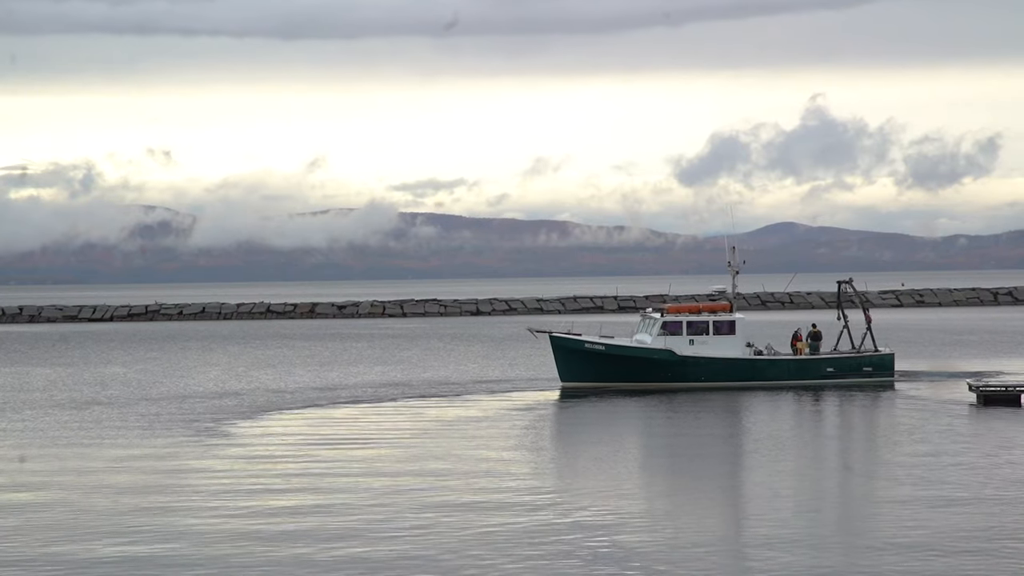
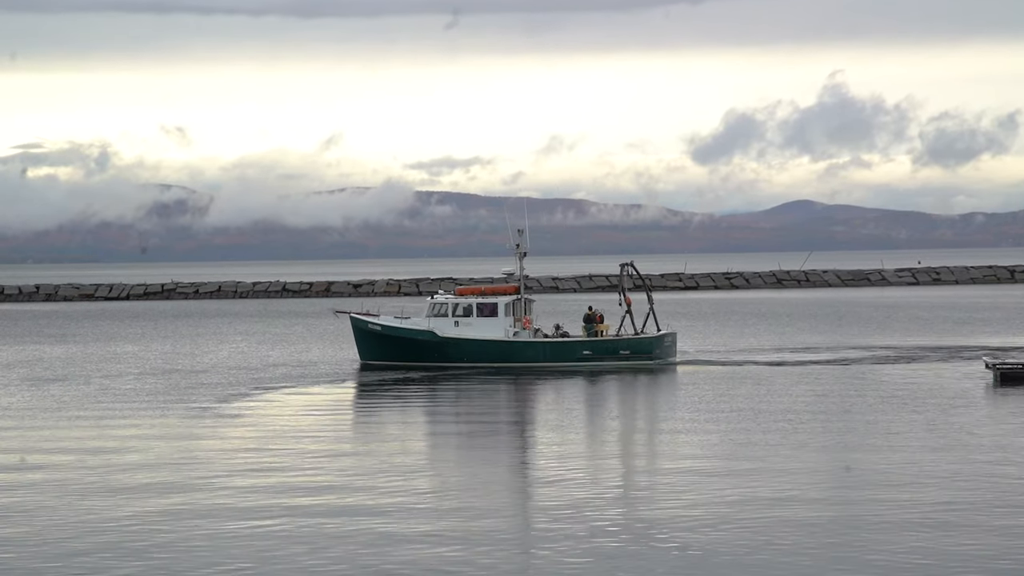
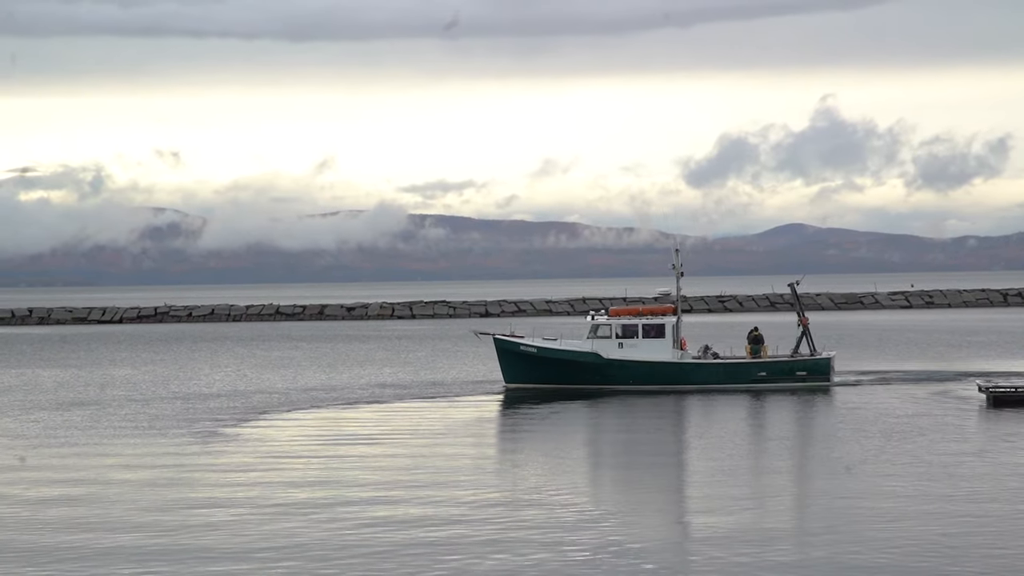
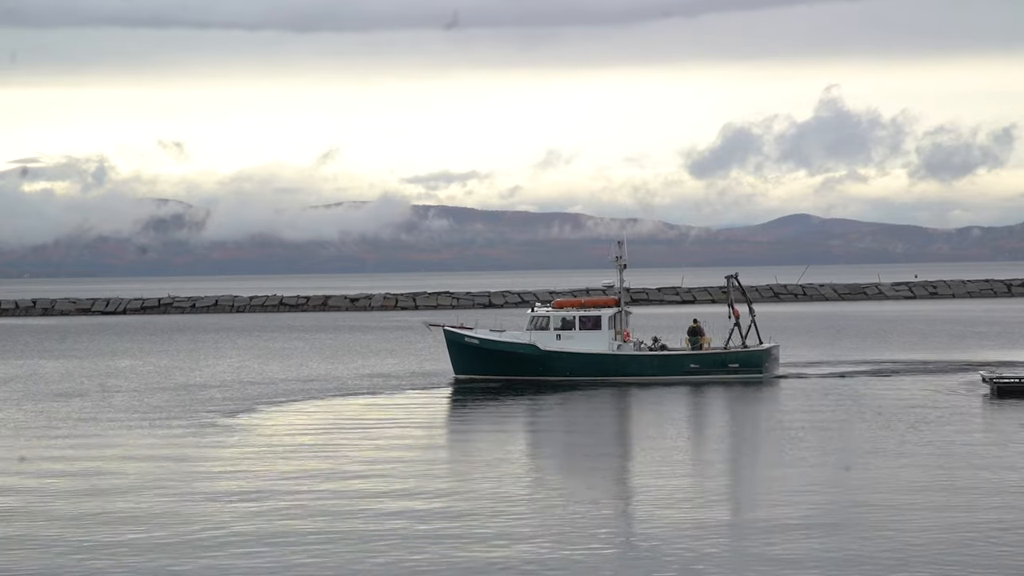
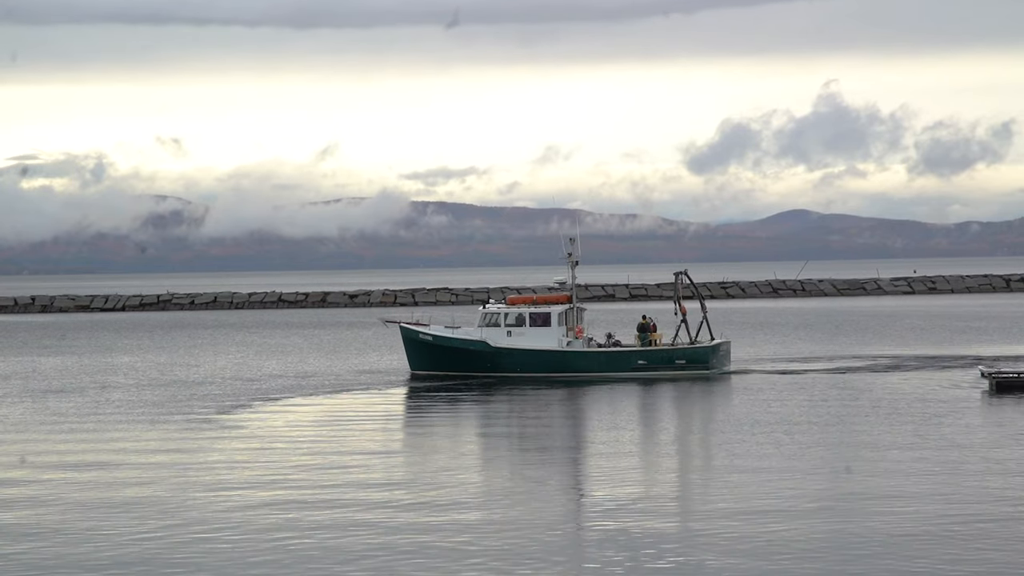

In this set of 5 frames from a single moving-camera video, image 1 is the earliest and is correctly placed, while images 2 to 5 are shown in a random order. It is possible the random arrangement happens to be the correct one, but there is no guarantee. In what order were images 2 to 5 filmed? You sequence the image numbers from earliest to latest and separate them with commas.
3, 4, 5, 2
